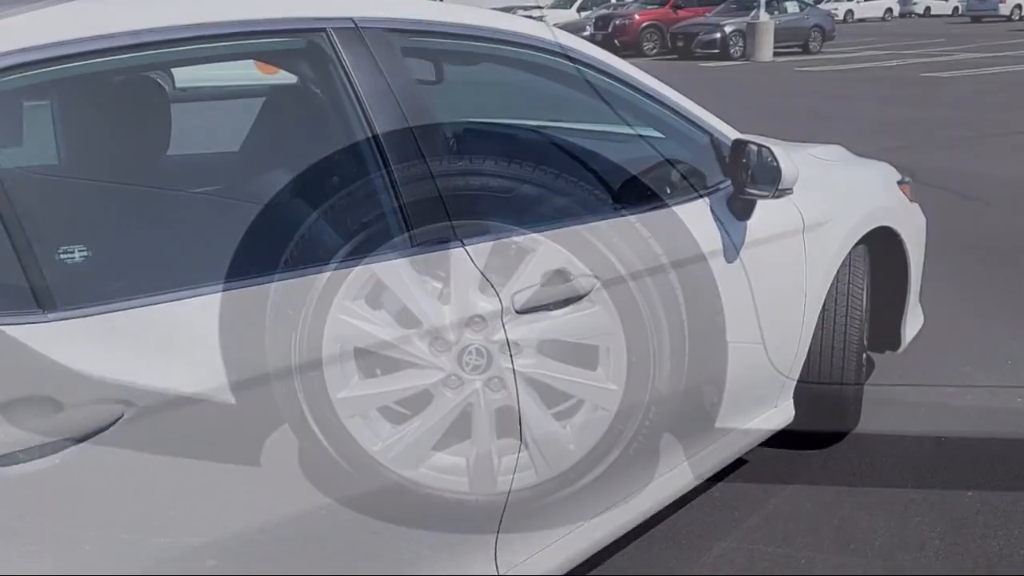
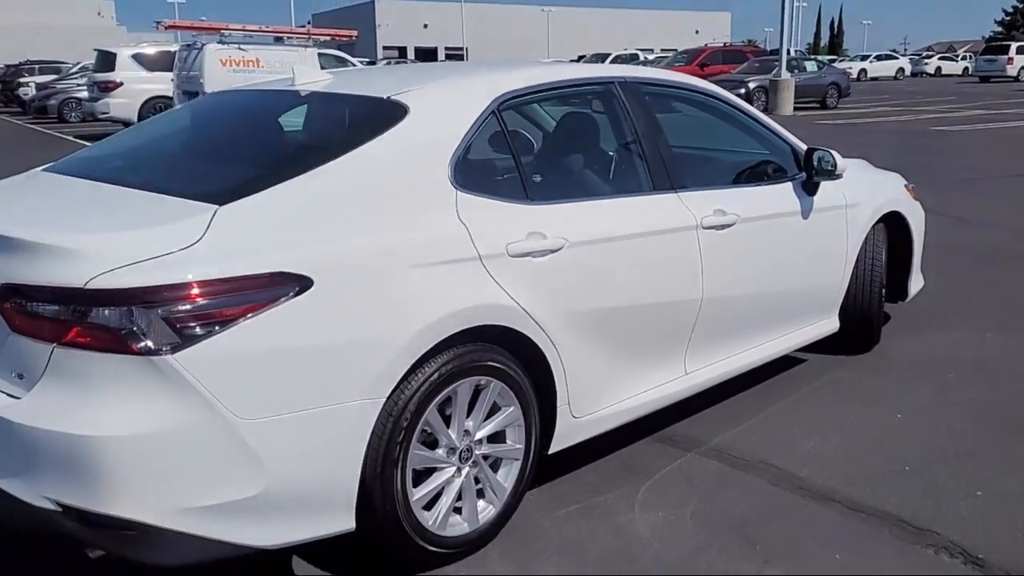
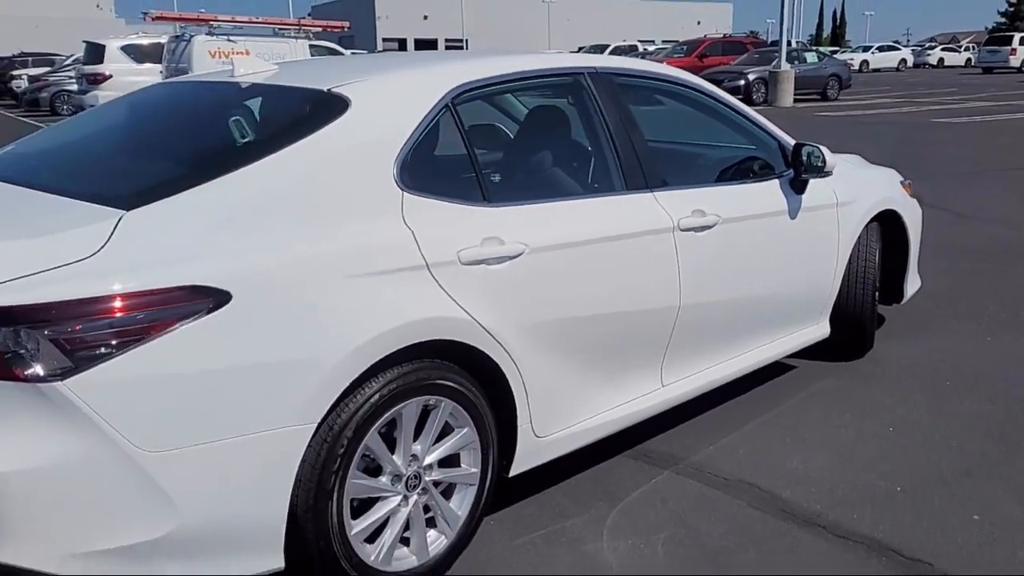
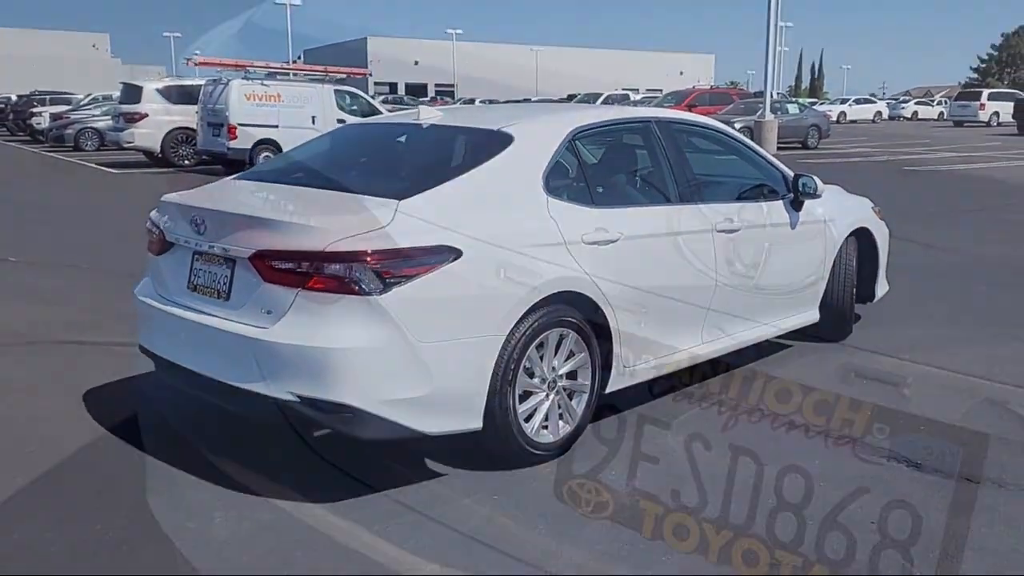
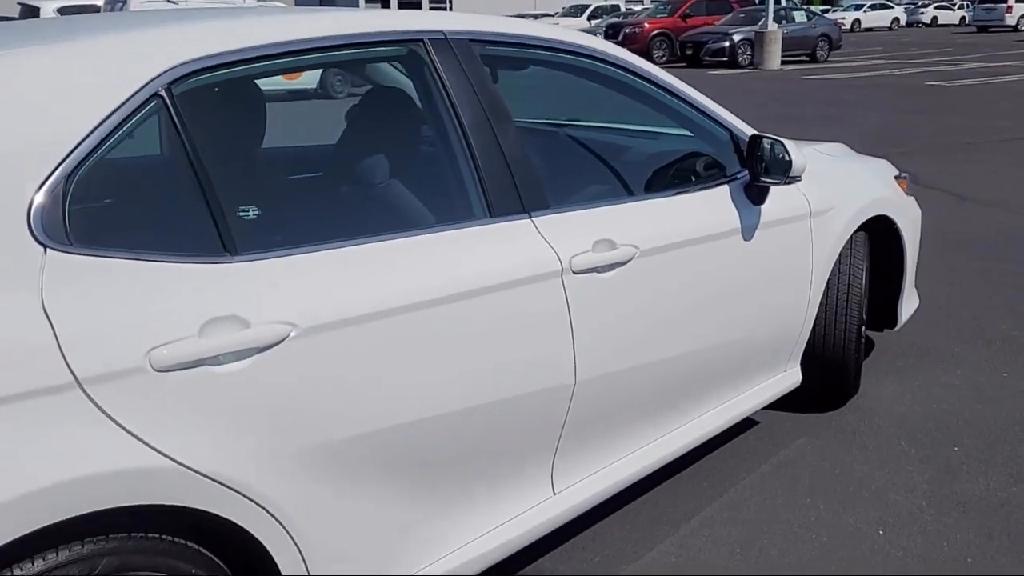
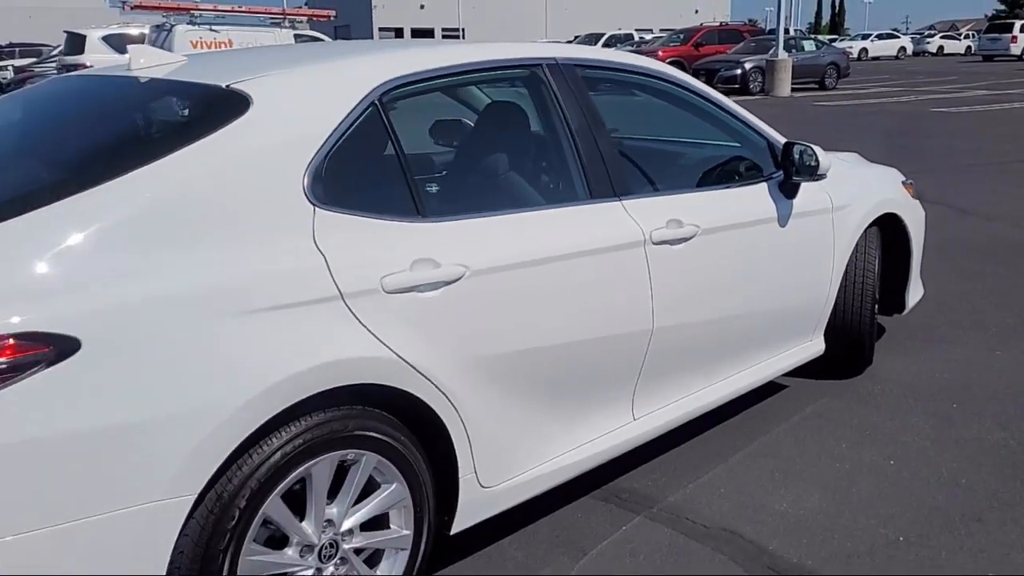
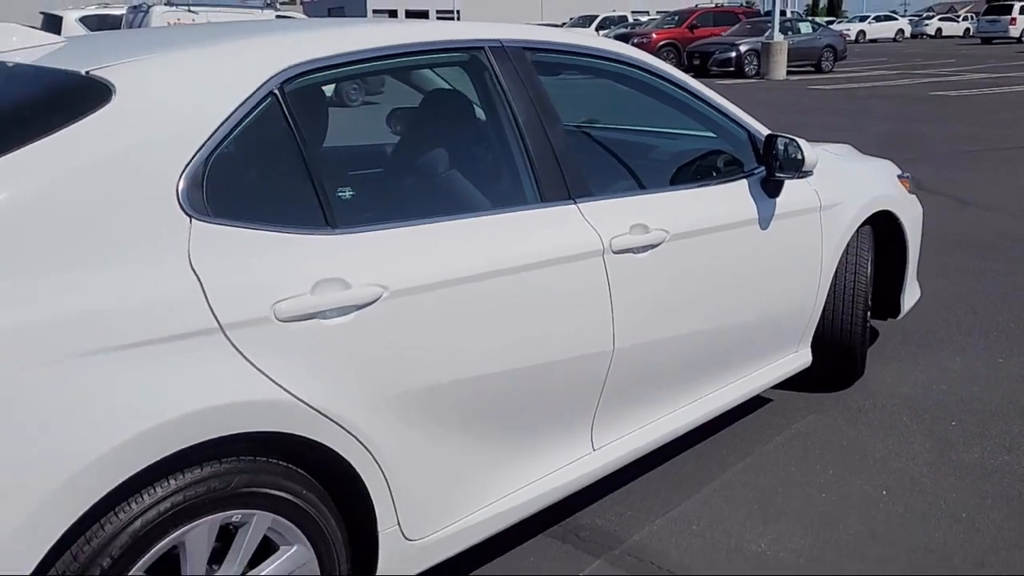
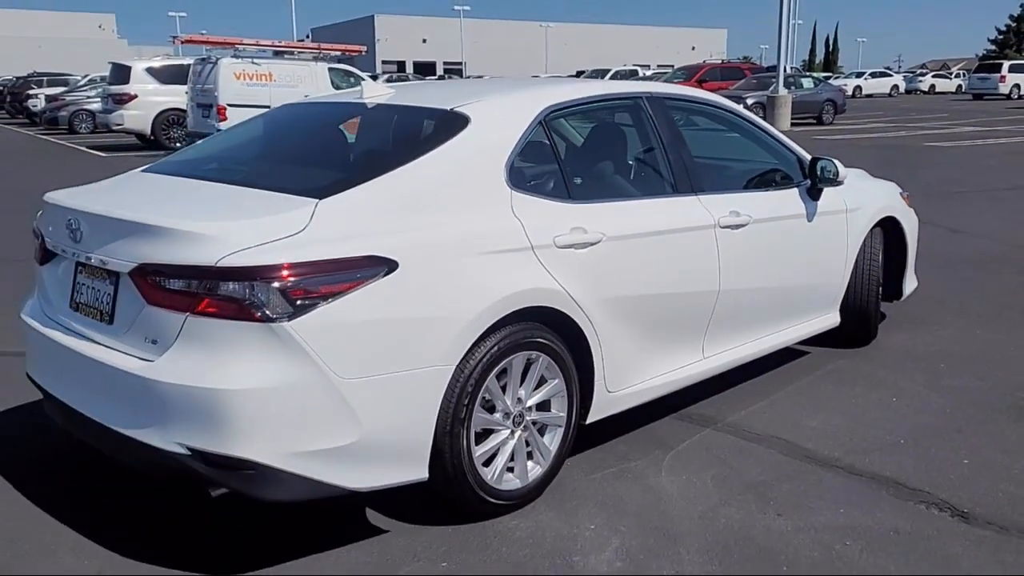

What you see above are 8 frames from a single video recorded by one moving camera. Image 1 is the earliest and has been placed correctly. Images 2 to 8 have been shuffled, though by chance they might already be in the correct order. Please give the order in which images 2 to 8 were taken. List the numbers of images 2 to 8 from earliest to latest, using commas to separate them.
5, 7, 6, 3, 2, 8, 4
